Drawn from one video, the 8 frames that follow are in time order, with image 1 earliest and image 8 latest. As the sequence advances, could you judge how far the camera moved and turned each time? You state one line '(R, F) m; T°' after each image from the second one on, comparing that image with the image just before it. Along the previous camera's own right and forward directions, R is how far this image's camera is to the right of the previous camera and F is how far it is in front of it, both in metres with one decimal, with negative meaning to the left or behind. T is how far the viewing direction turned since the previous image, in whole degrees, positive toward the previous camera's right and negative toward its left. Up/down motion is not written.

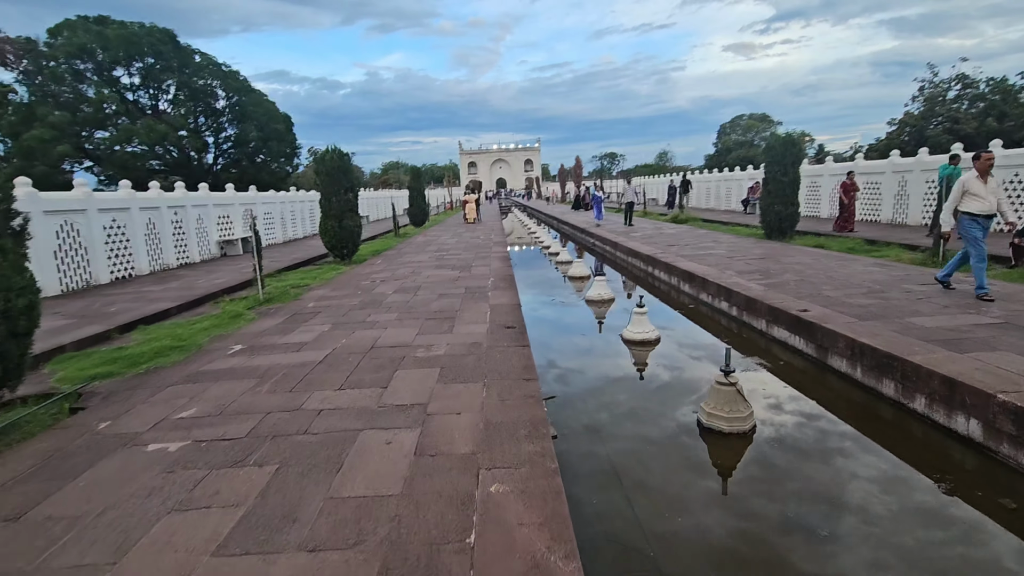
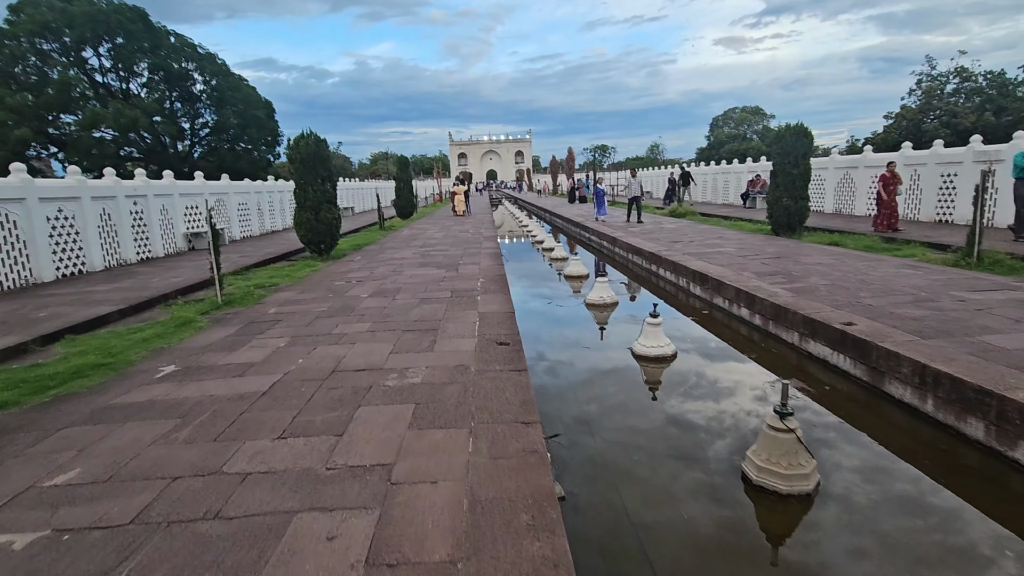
(0.0, +0.8) m; +1°
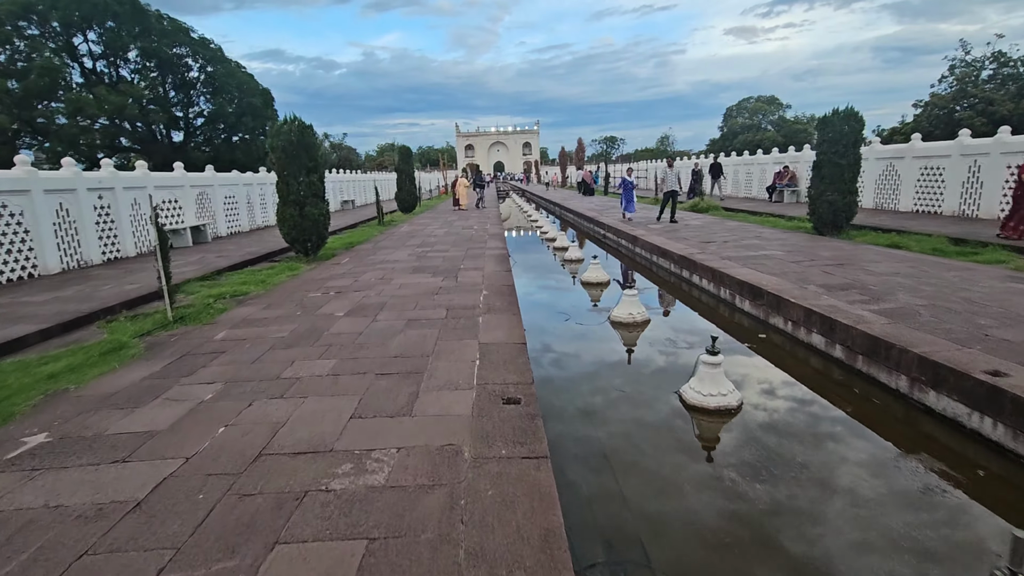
(0.0, +1.1) m; -1°
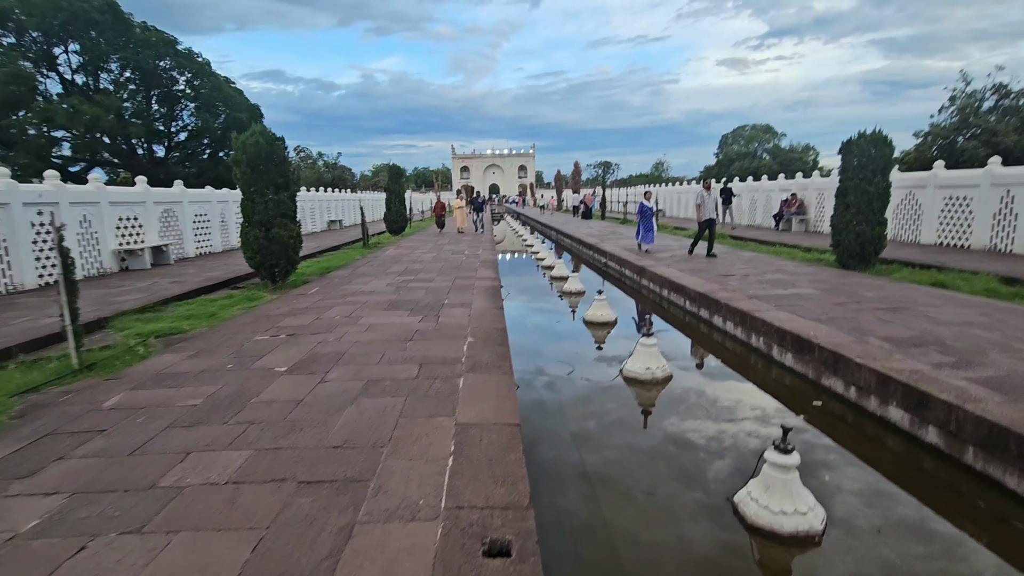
(0.0, +1.0) m; +1°
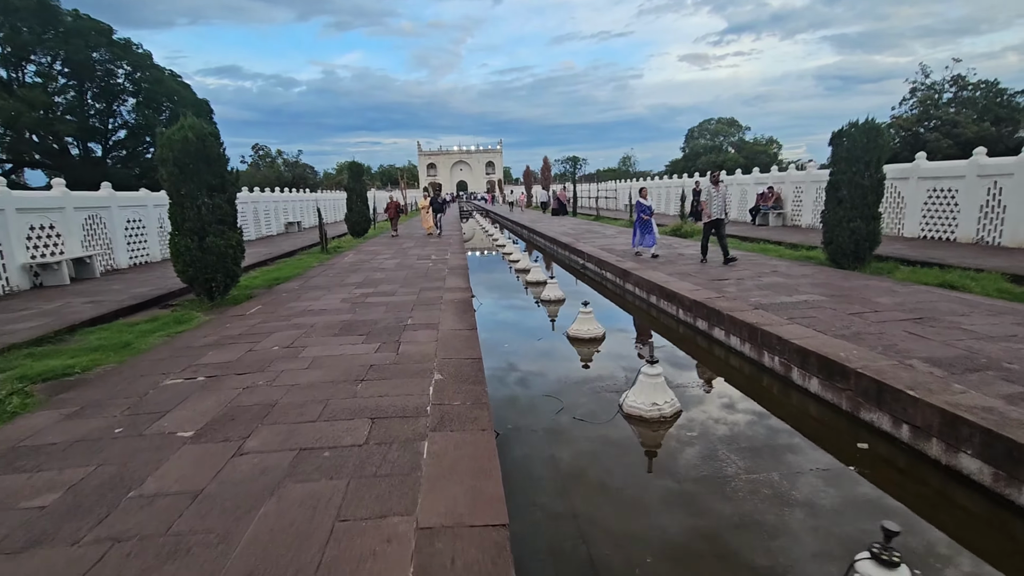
(0.0, +0.8) m; +3°
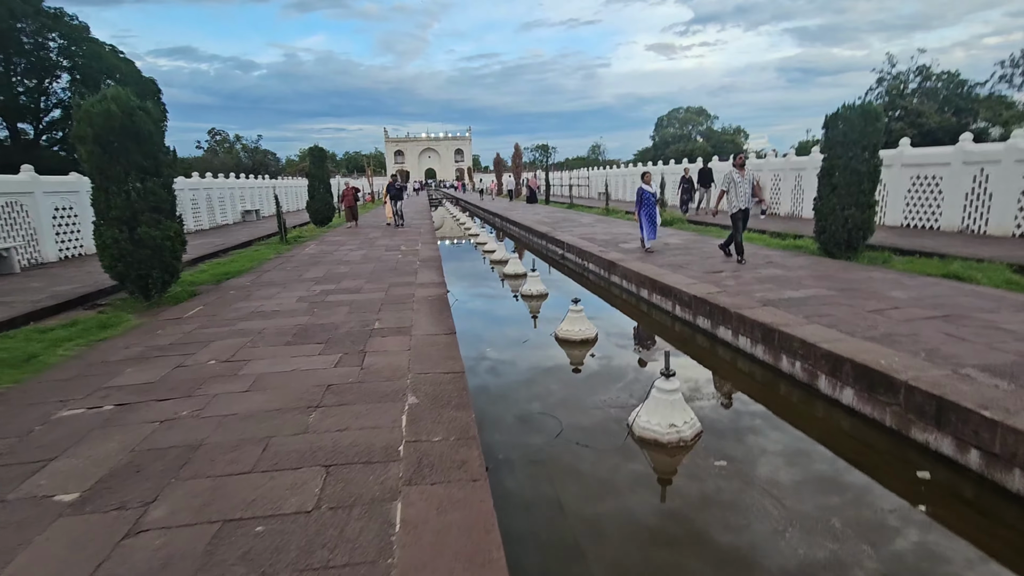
(-0.1, +0.7) m; +3°
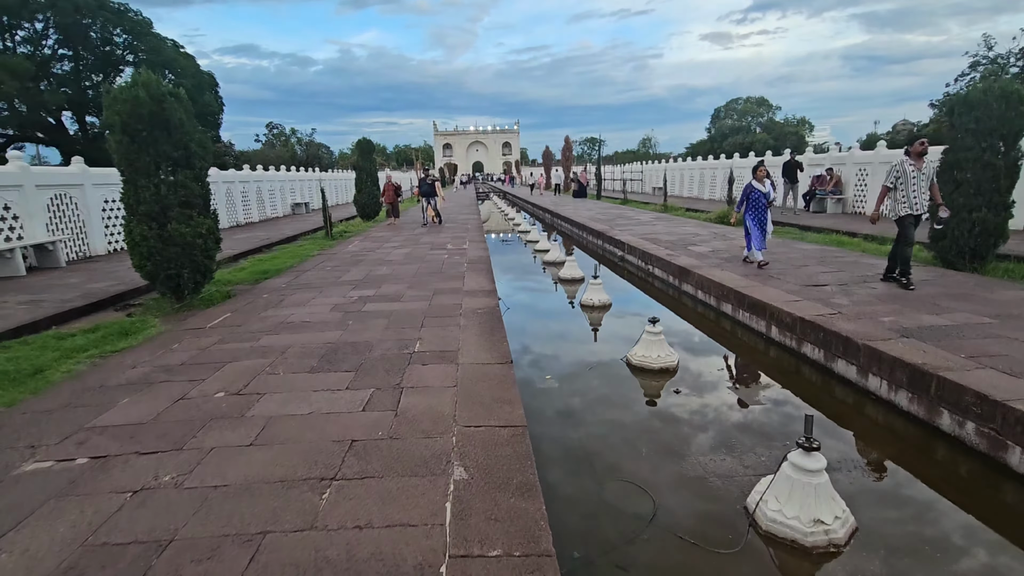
(-0.2, +0.8) m; -5°
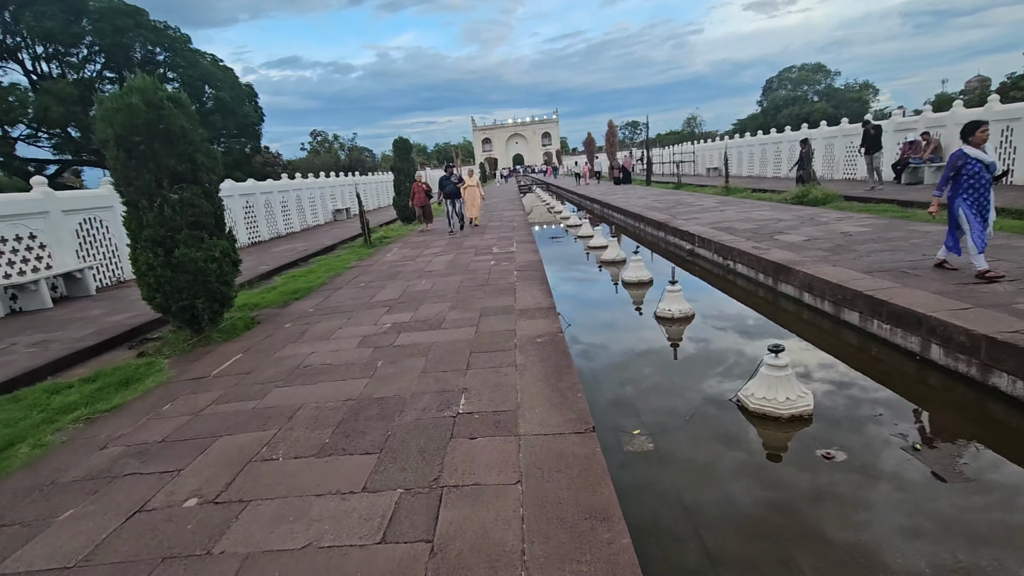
(-0.1, +1.0) m; -5°
